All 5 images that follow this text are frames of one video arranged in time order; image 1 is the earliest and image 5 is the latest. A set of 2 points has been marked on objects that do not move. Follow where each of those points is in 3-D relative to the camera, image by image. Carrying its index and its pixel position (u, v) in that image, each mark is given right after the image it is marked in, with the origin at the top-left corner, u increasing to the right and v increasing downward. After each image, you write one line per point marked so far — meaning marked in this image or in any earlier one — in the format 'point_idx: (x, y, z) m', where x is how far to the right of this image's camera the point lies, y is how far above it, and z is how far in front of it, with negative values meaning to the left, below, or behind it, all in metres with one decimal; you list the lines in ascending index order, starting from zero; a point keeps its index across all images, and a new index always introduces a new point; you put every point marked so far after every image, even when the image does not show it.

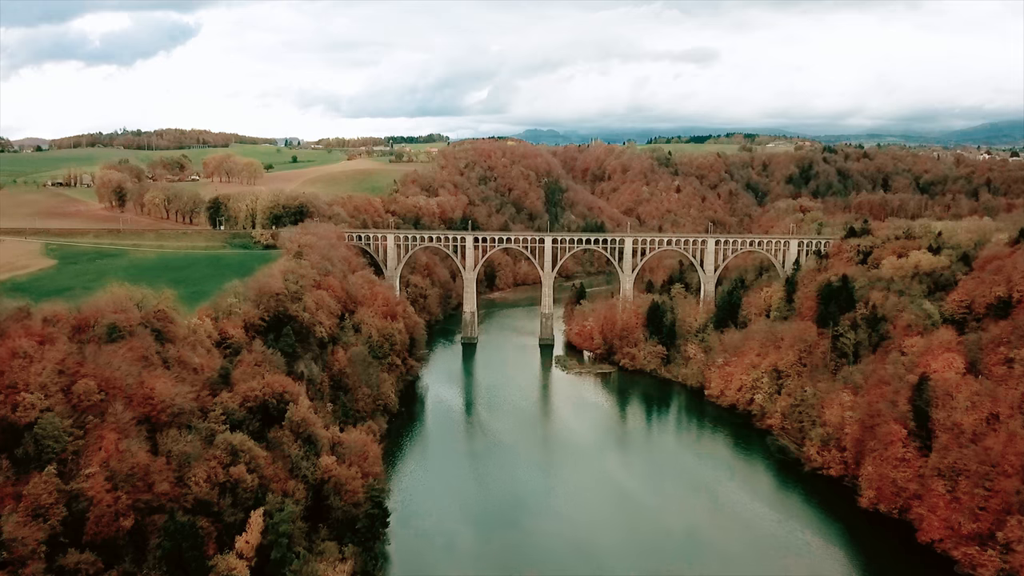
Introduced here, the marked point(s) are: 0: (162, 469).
0: (-9.1, -4.7, +19.9) m
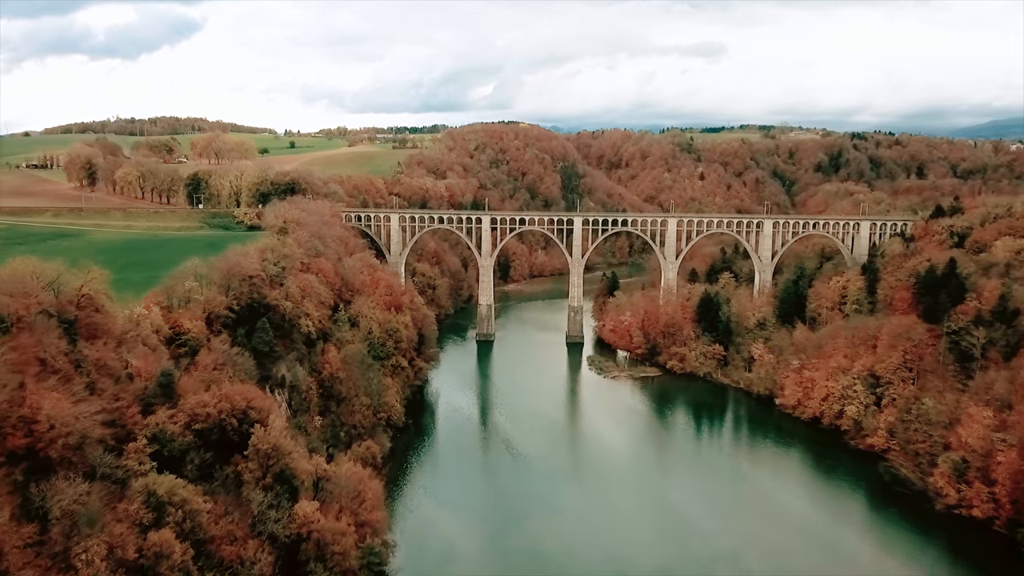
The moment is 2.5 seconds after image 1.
0: (-7.9, -4.1, +12.5) m
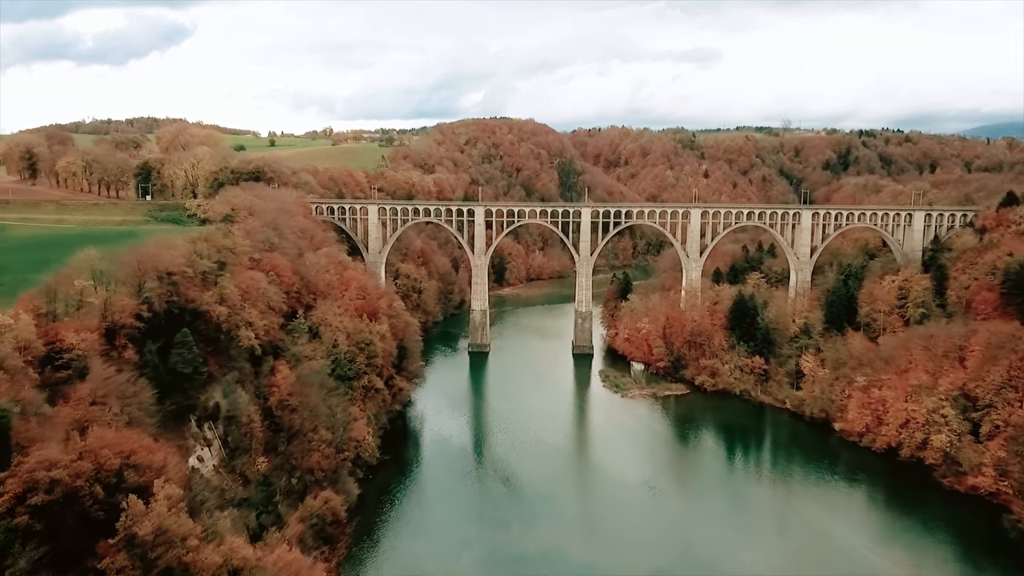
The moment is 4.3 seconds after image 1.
0: (-7.5, -4.0, +6.0) m
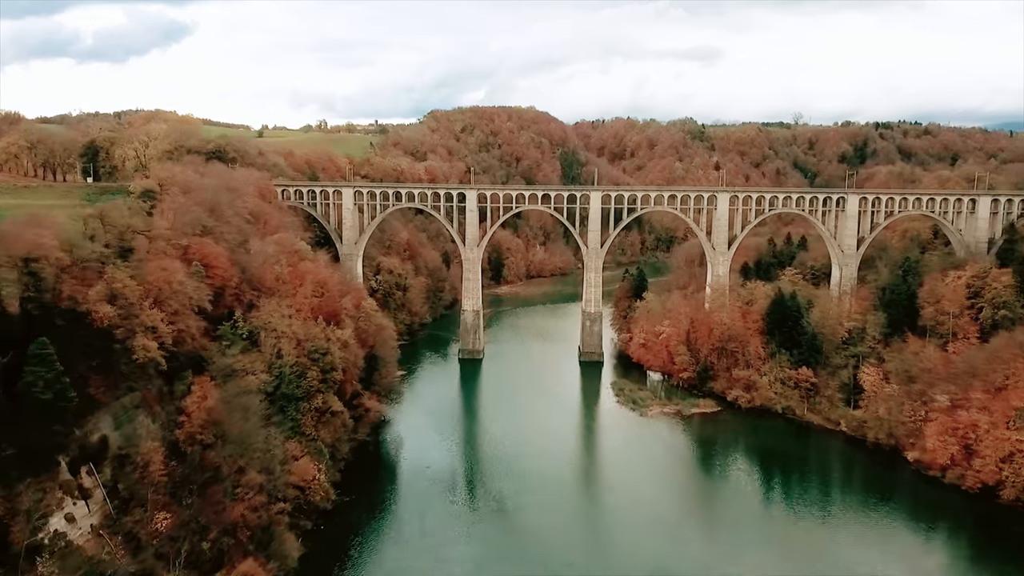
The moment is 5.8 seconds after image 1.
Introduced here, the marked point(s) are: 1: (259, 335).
0: (-7.7, -3.9, +0.4) m
1: (-6.5, -1.2, +19.7) m
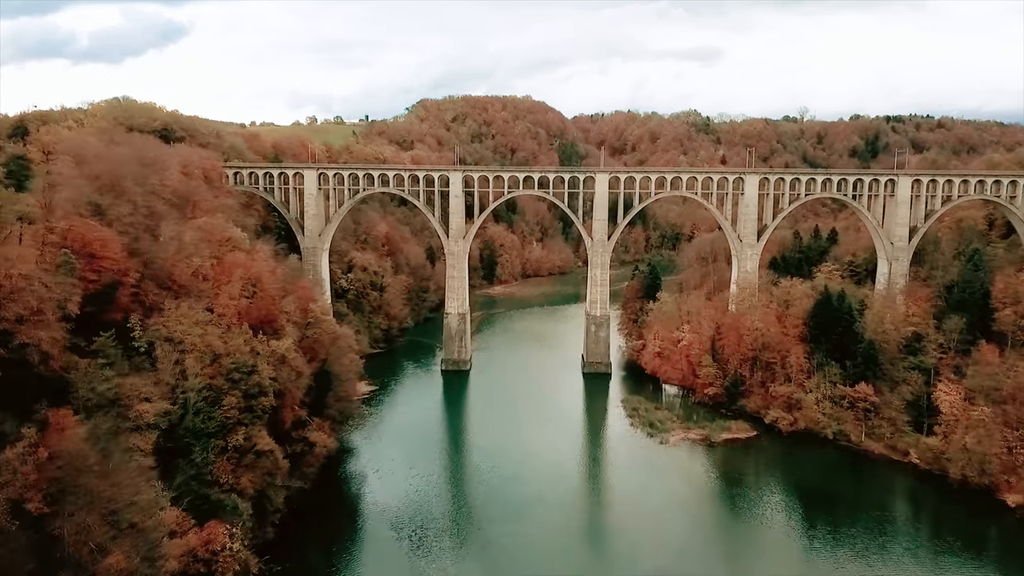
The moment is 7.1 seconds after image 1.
0: (-7.9, -3.8, -4.7) m
1: (-6.8, -1.1, +14.6) m
